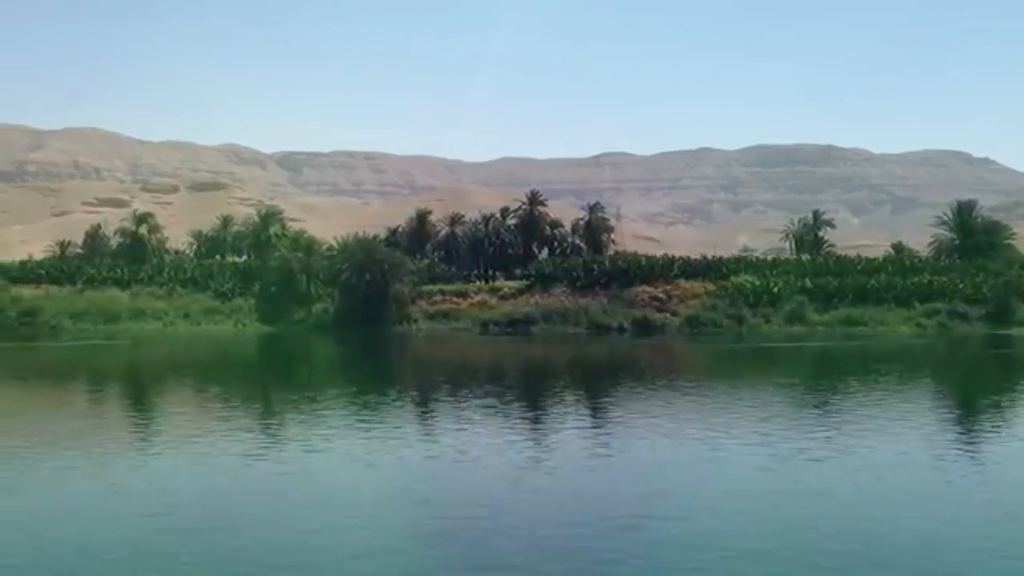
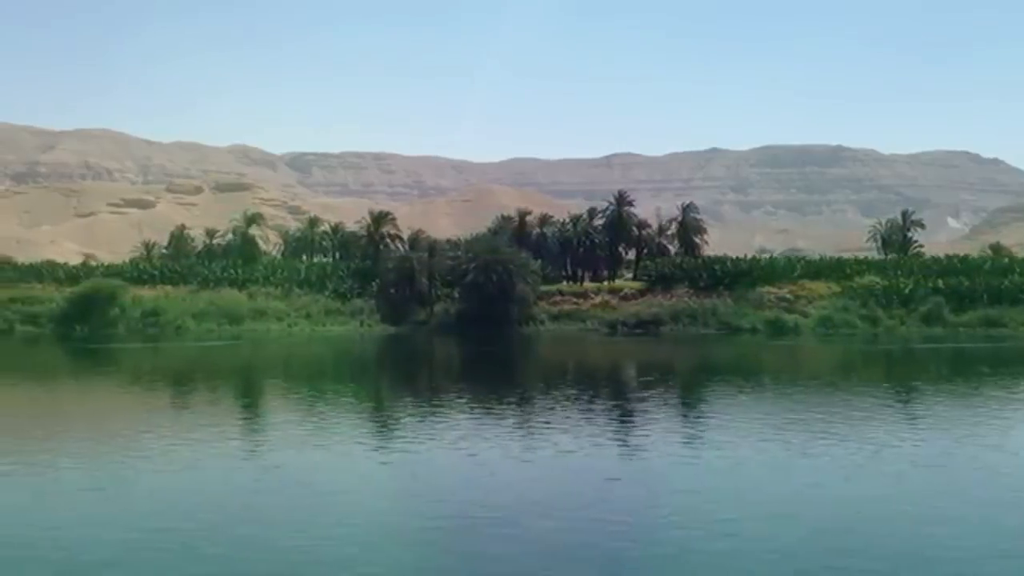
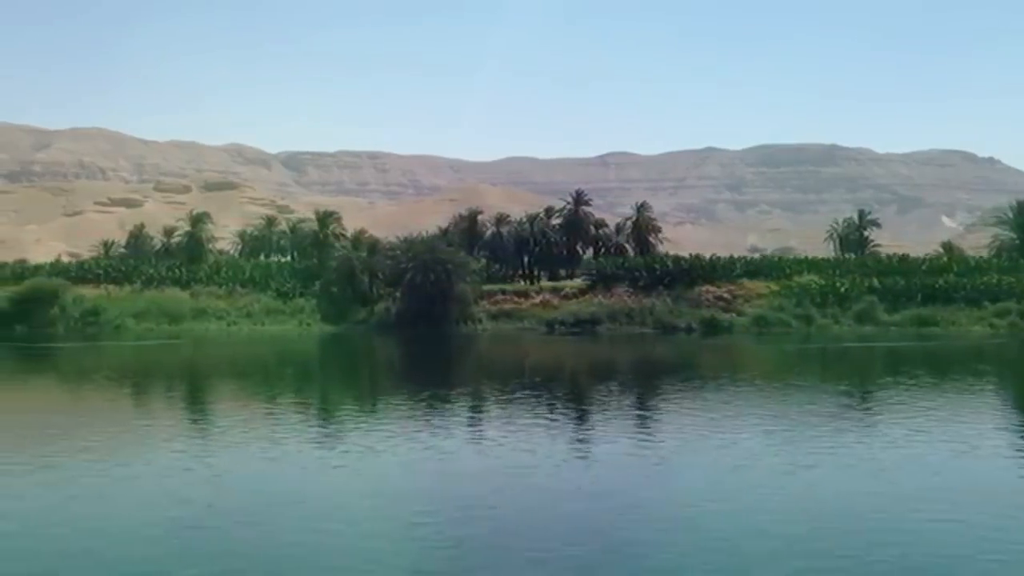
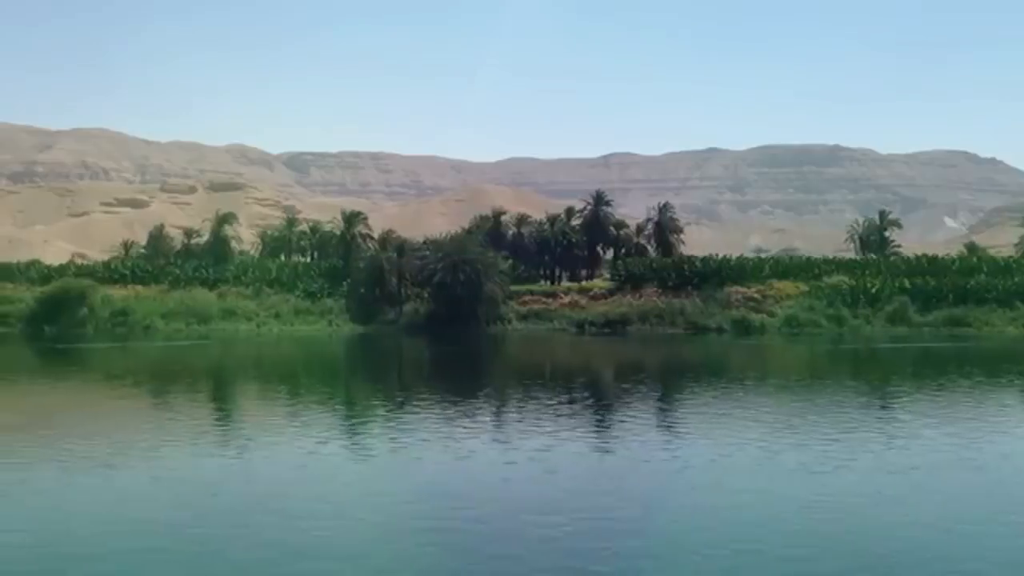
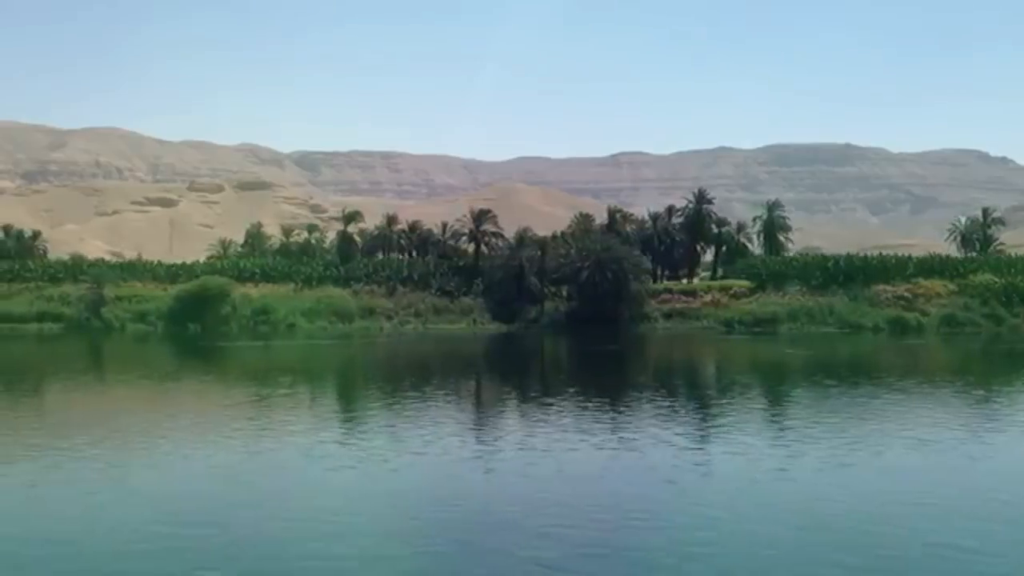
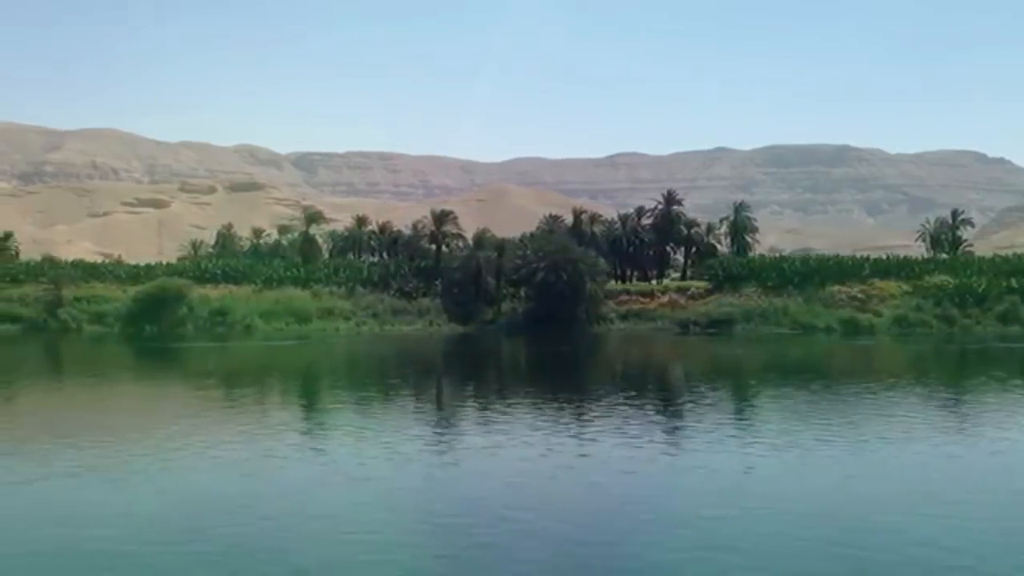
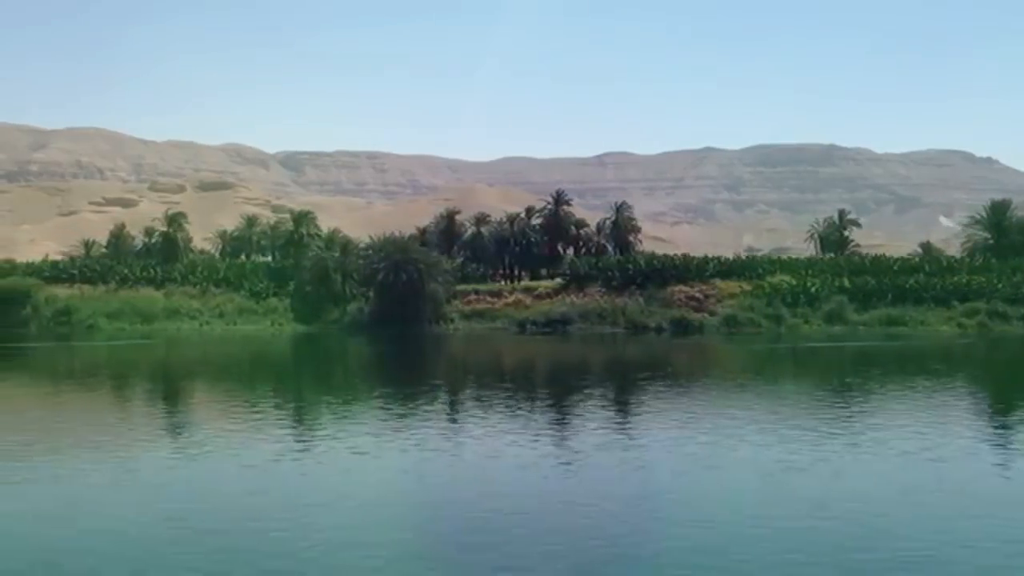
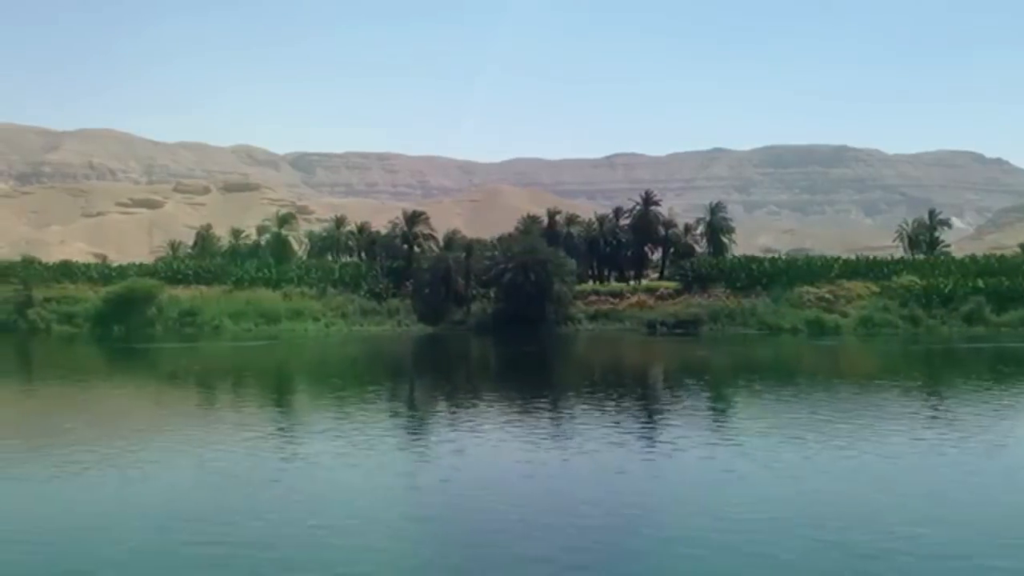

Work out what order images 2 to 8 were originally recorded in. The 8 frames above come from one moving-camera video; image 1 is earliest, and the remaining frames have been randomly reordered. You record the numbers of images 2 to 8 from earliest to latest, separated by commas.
7, 3, 4, 2, 8, 6, 5
